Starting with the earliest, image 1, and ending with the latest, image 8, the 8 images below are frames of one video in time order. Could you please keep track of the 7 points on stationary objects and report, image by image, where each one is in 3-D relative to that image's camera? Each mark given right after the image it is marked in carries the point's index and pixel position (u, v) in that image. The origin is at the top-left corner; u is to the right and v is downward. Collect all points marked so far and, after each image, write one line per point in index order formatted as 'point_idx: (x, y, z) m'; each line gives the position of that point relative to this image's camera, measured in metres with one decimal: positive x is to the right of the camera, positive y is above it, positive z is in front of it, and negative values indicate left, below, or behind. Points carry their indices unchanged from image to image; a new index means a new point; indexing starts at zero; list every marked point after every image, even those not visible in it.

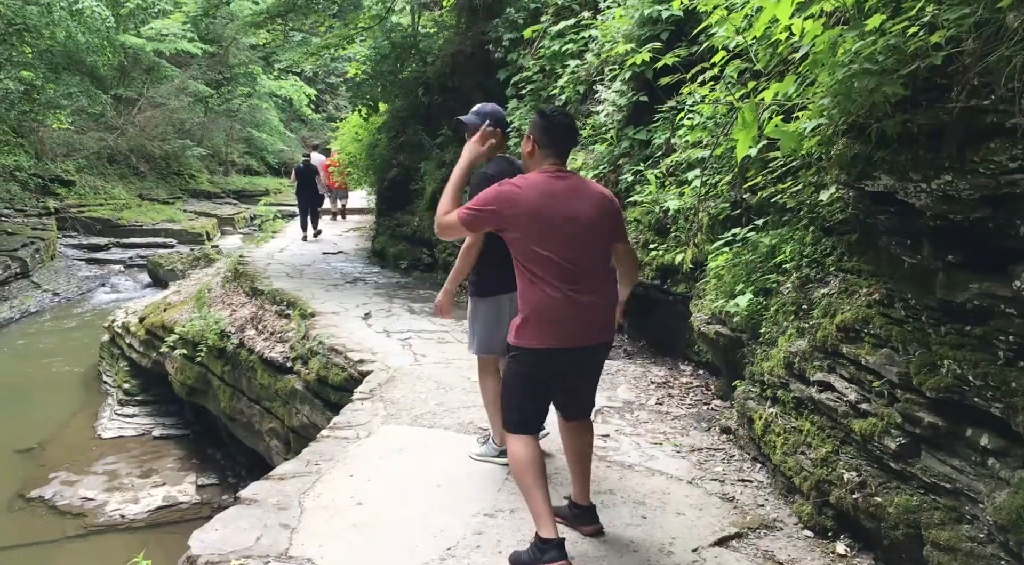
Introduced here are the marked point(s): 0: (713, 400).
0: (+1.3, -0.7, +5.5) m
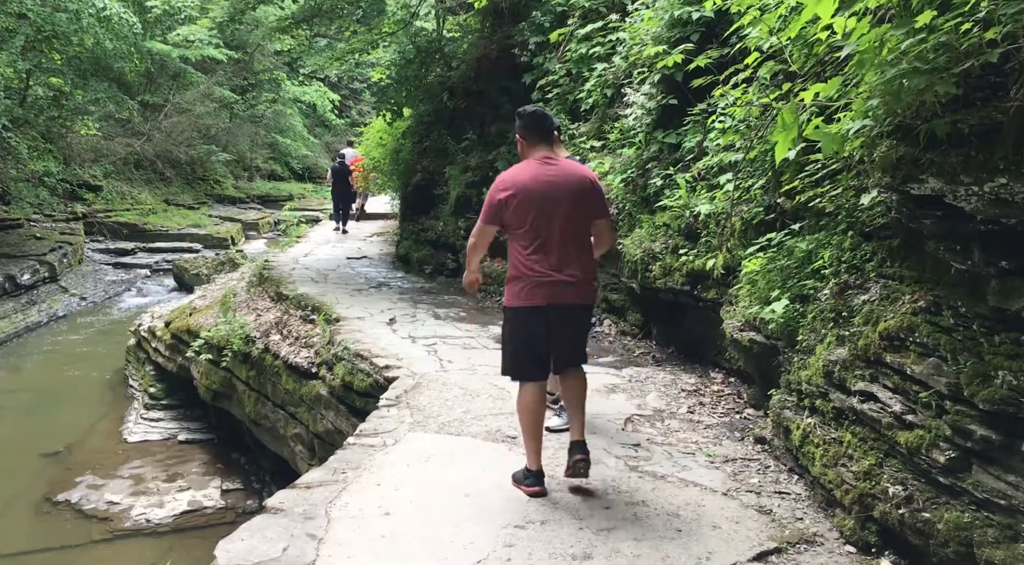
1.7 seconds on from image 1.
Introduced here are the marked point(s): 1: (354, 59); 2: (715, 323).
0: (+1.4, -0.8, +5.4) m
1: (-2.4, +3.5, +13.6) m
2: (+1.4, -0.3, +6.2) m
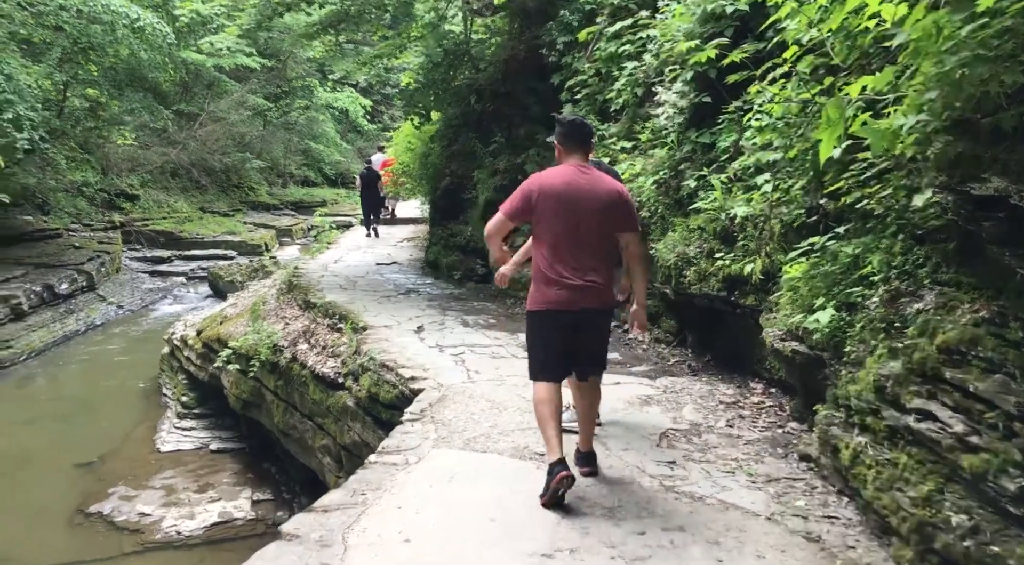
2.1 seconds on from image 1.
0: (+1.6, -0.8, +5.1) m
1: (-2.0, +3.4, +13.5) m
2: (+1.6, -0.3, +5.9) m
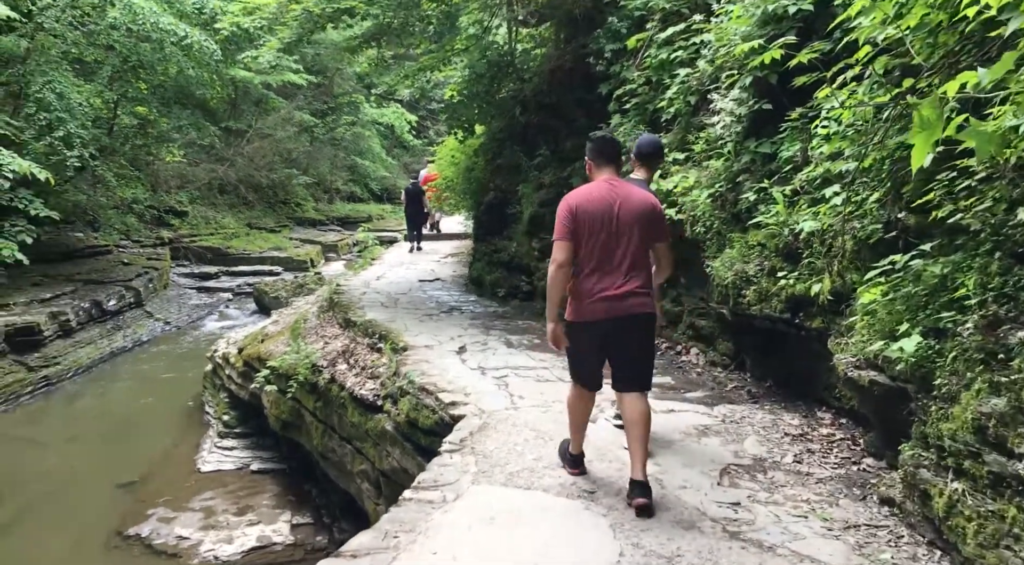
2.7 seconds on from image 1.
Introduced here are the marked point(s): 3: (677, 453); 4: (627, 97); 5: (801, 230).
0: (+1.8, -0.9, +4.6) m
1: (-1.3, +3.1, +13.3) m
2: (+1.9, -0.4, +5.5) m
3: (+0.9, -0.9, +4.8) m
4: (+1.1, +1.8, +8.6) m
5: (+1.8, +0.3, +5.4) m
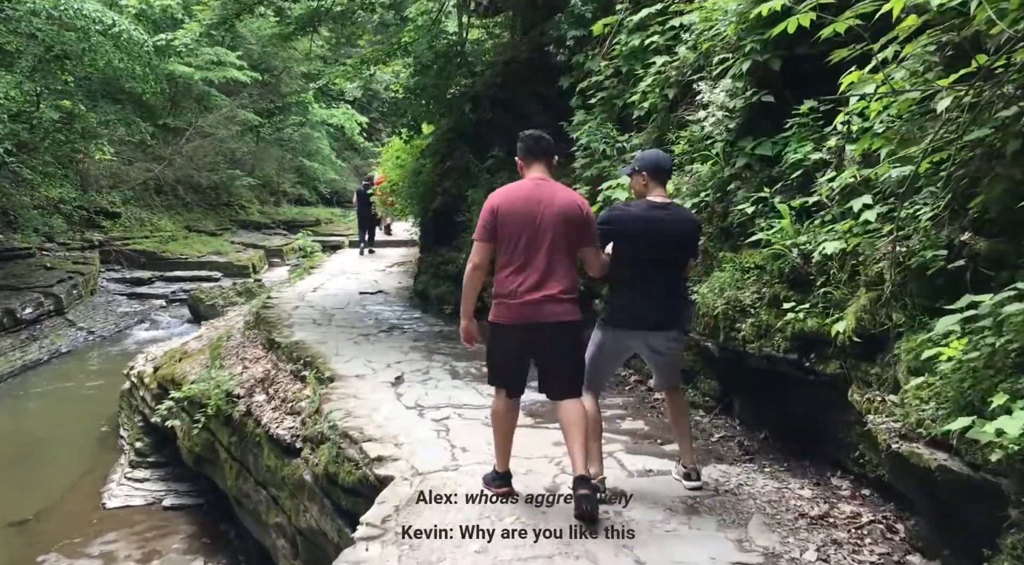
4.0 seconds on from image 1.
0: (+1.6, -1.1, +3.6) m
1: (-1.9, +2.9, +12.0) m
2: (+1.6, -0.6, +4.4) m
3: (+0.6, -1.1, +3.7) m
4: (+0.7, +1.6, +7.5) m
5: (+1.5, +0.2, +4.3) m
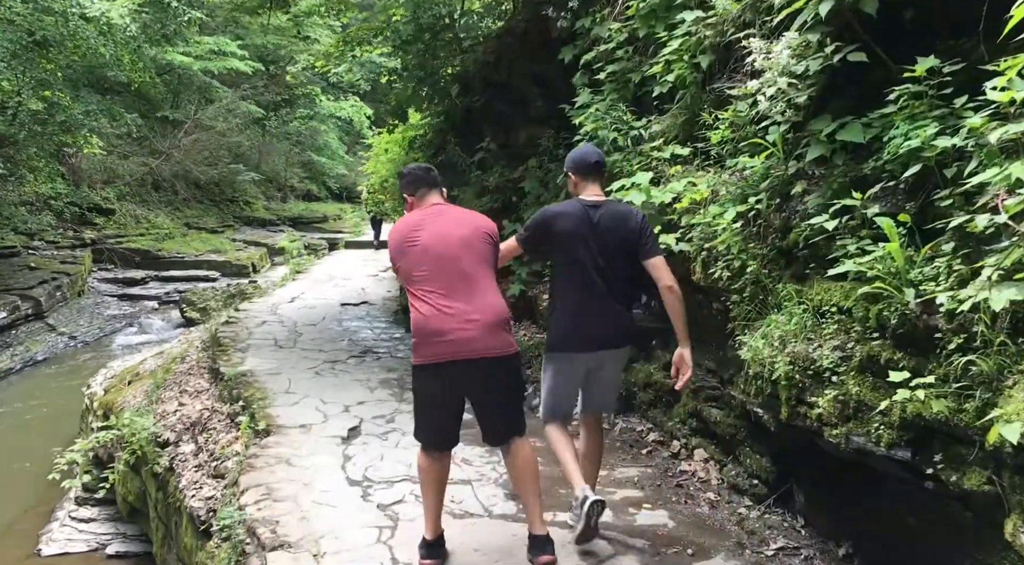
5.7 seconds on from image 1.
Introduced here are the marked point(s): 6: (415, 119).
0: (+1.4, -1.3, +2.0) m
1: (-1.9, +2.8, +10.5) m
2: (+1.5, -0.8, +2.8) m
3: (+0.5, -1.3, +2.1) m
4: (+0.6, +1.5, +5.9) m
5: (+1.3, 0.0, +2.7) m
6: (-1.2, +2.0, +10.5) m
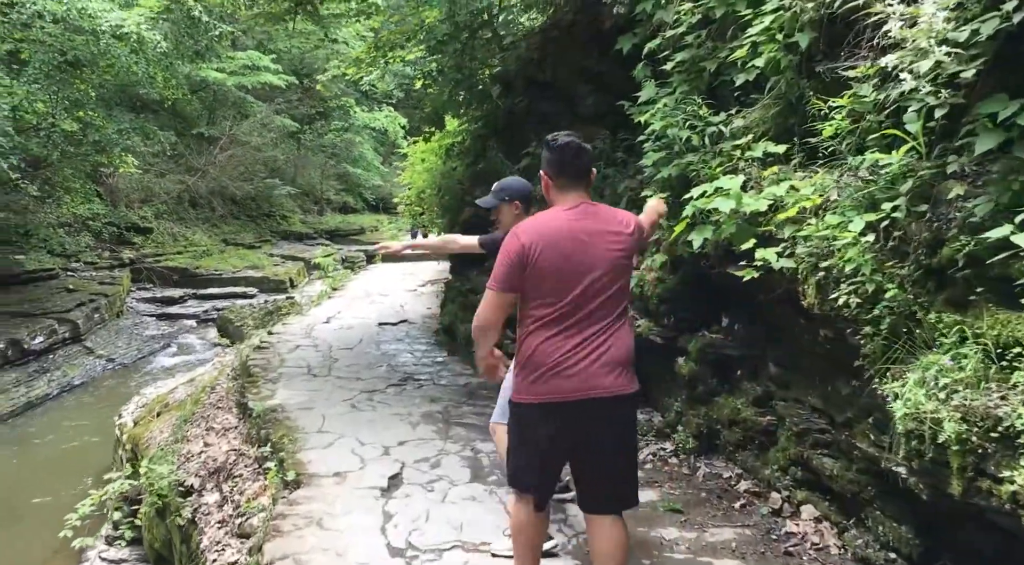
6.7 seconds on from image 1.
0: (+1.6, -1.4, +1.1) m
1: (-1.5, +2.6, +9.8) m
2: (+1.7, -0.9, +2.0) m
3: (+0.7, -1.4, +1.3) m
4: (+0.9, +1.3, +5.2) m
5: (+1.5, -0.1, +1.9) m
6: (-0.7, +1.8, +9.8) m
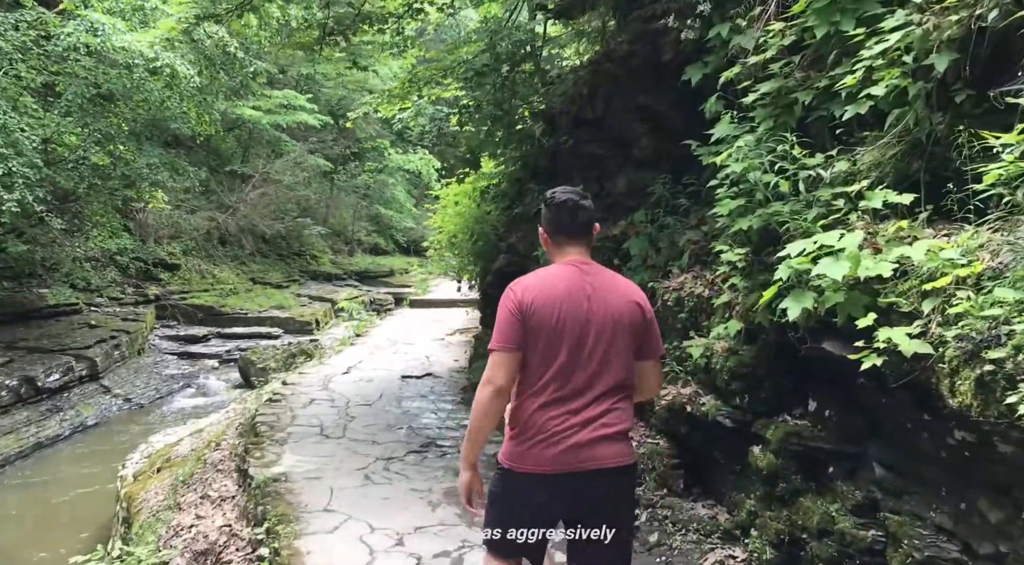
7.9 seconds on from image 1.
0: (+1.7, -1.5, +0.2) m
1: (-1.0, +2.0, +9.2) m
2: (+1.8, -1.1, +1.0) m
3: (+0.7, -1.5, +0.4) m
4: (+1.2, +1.0, +4.4) m
5: (+1.6, -0.3, +1.0) m
6: (-0.3, +1.2, +9.1) m
